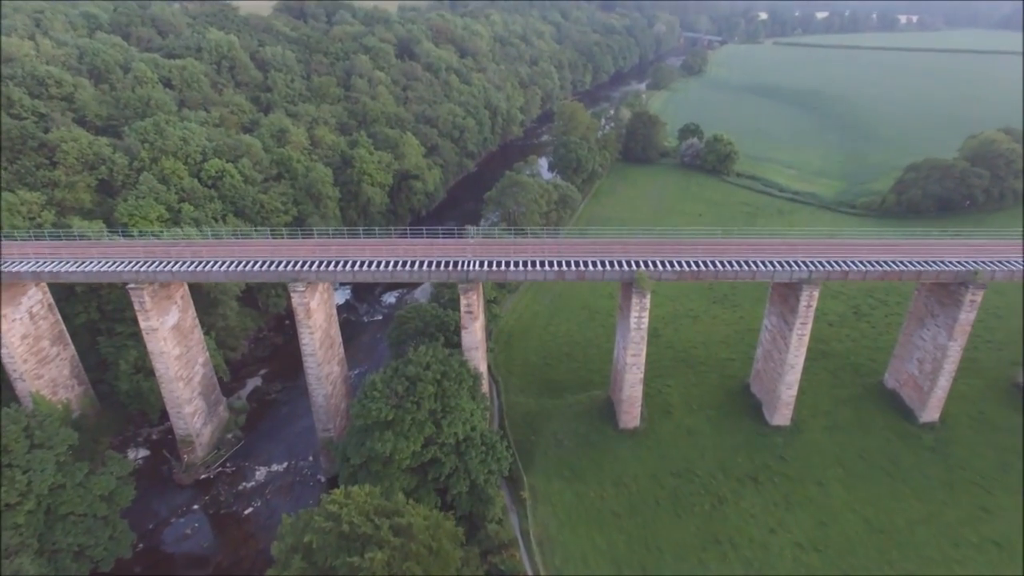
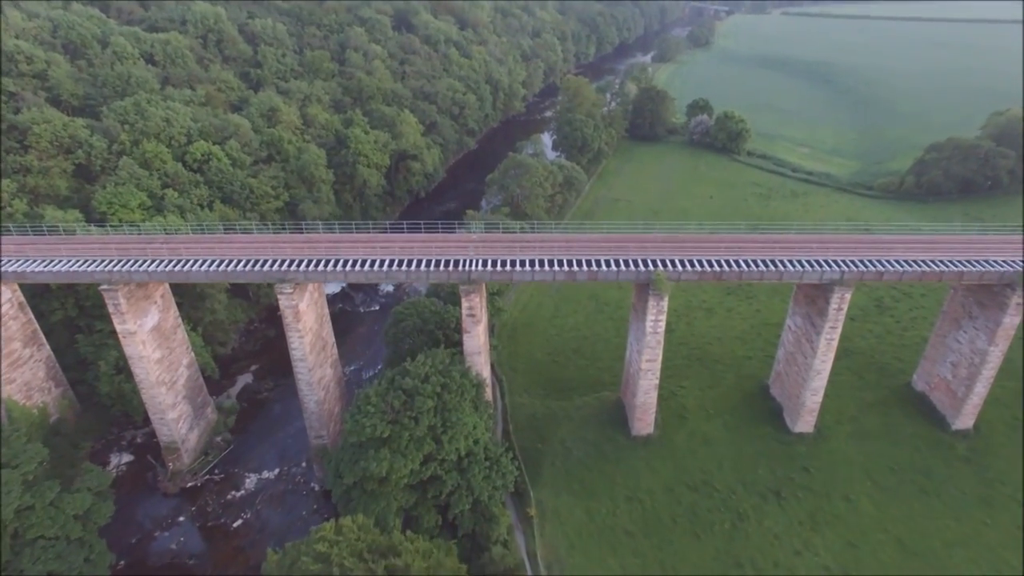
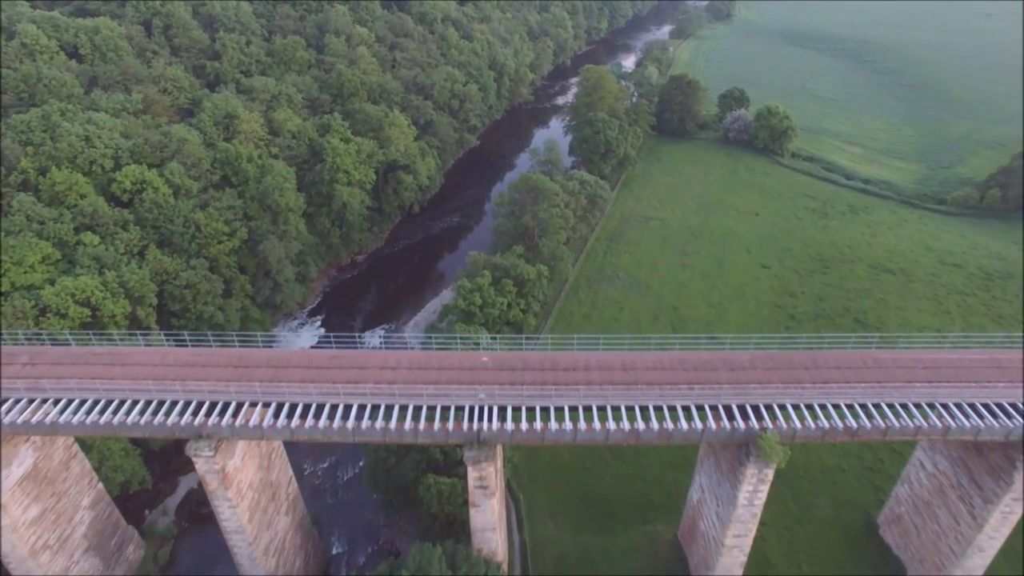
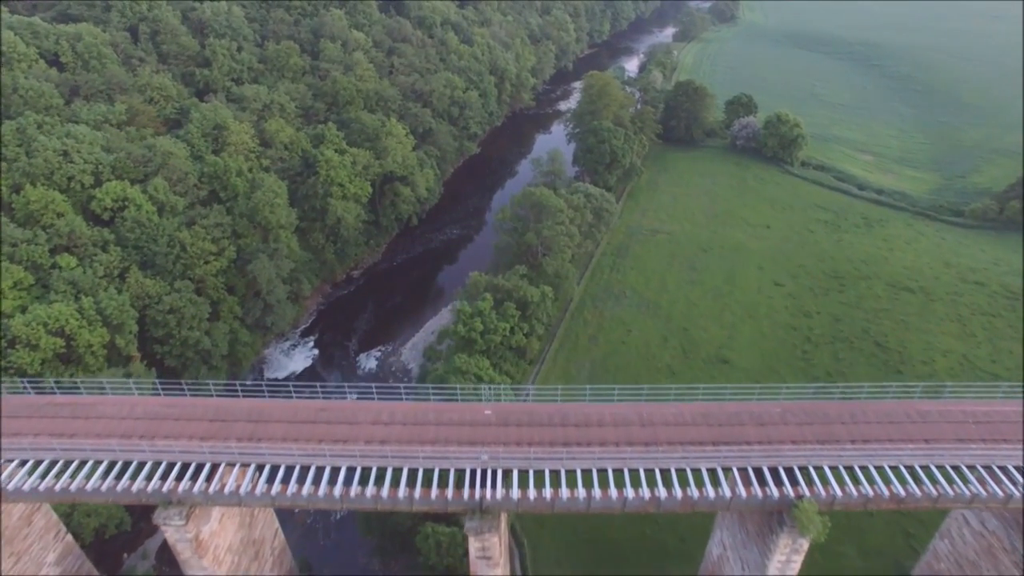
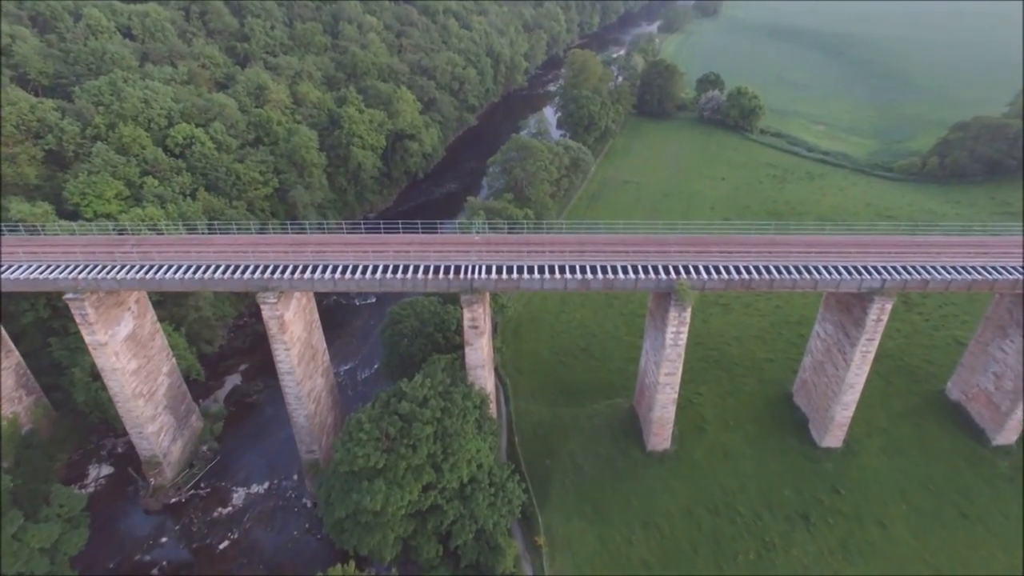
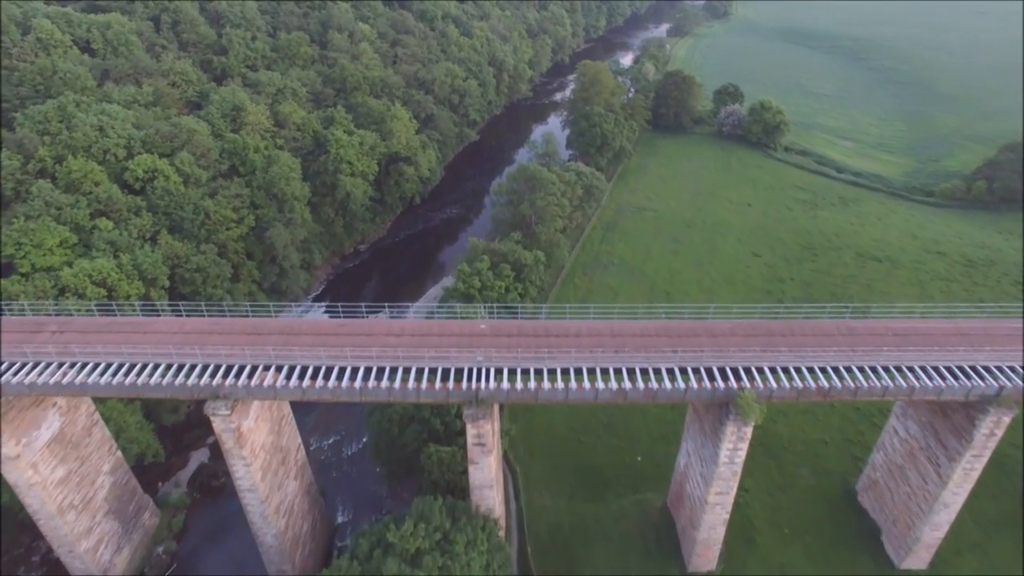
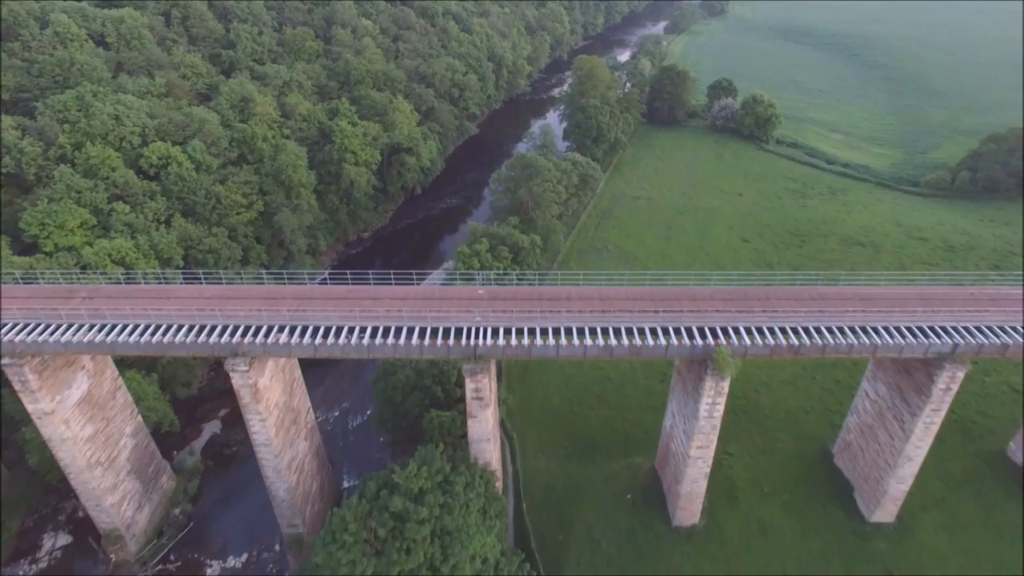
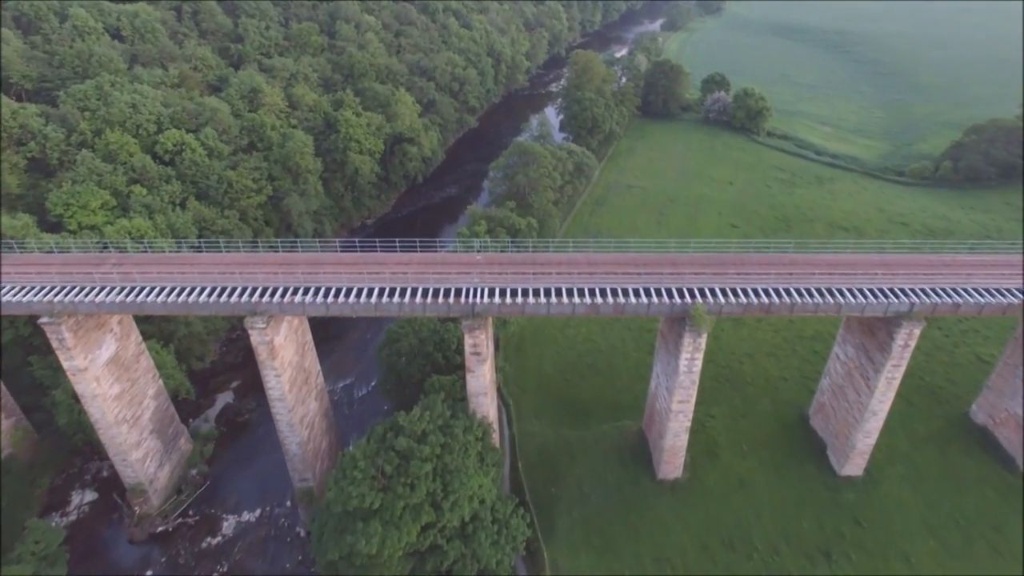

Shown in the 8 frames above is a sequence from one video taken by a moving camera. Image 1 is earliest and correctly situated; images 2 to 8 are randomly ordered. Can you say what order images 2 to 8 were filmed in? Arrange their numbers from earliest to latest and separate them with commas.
2, 5, 8, 7, 6, 3, 4
